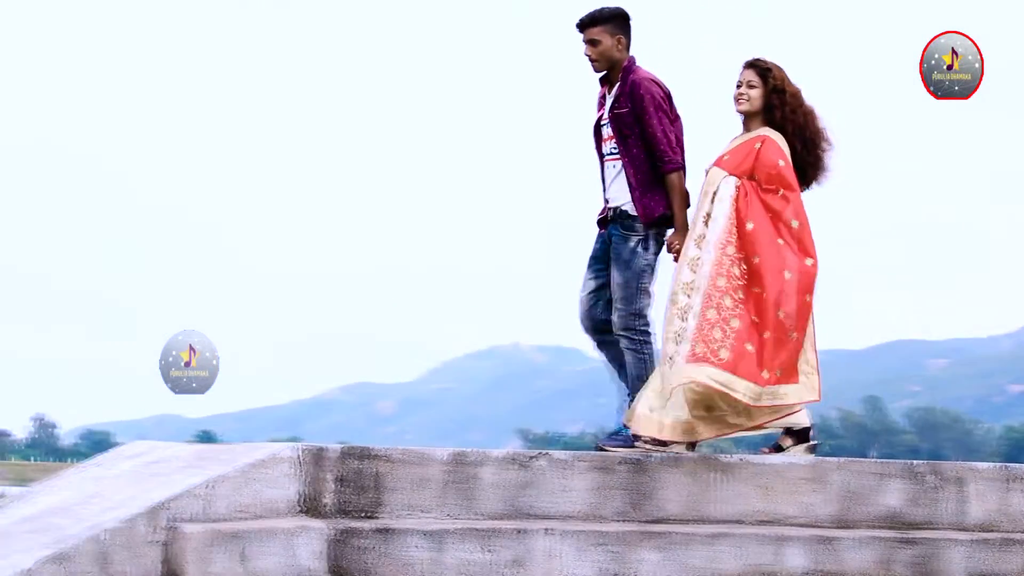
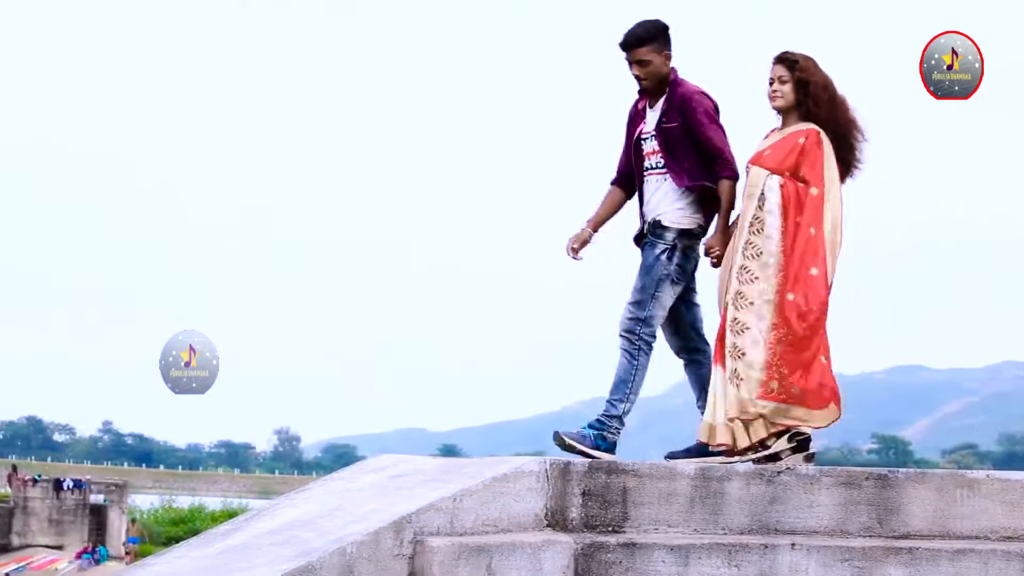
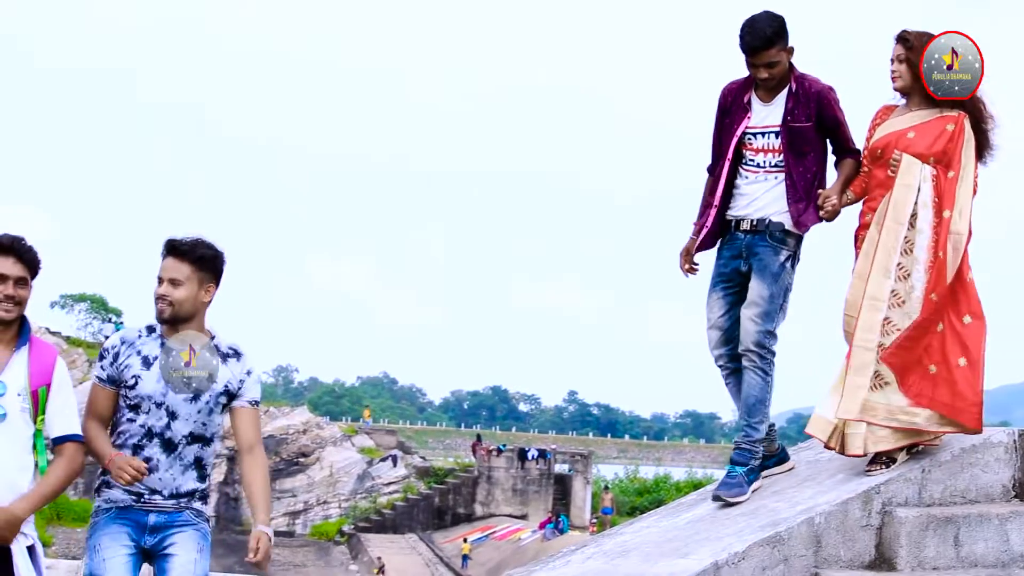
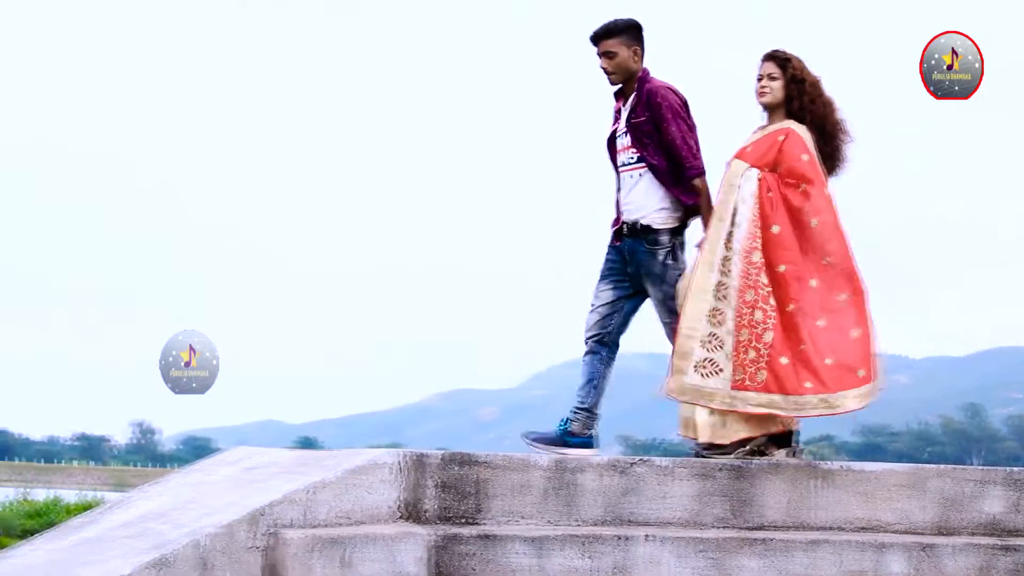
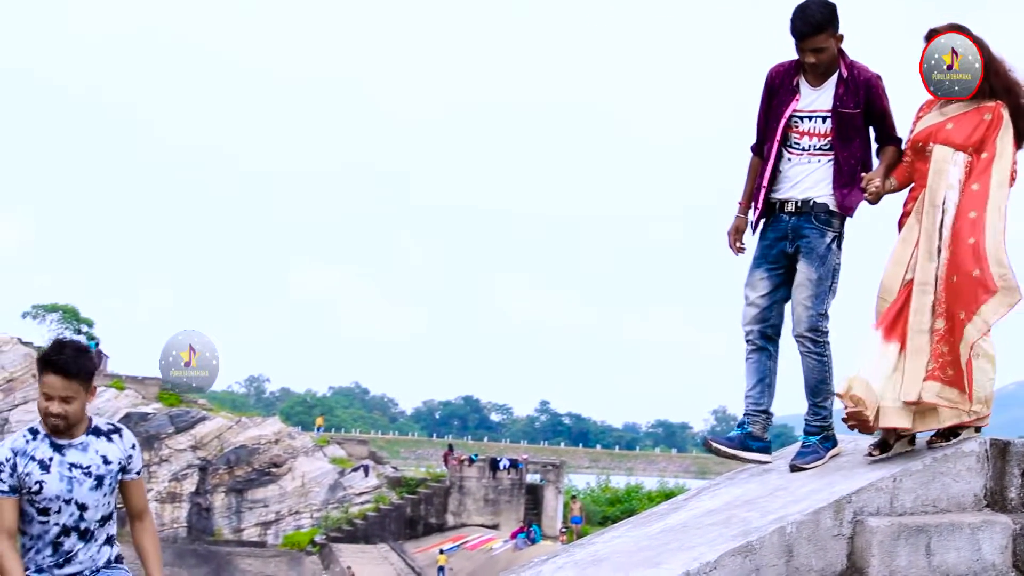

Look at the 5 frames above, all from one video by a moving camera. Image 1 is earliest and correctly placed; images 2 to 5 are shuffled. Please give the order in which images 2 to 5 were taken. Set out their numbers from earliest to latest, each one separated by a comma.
4, 2, 5, 3
